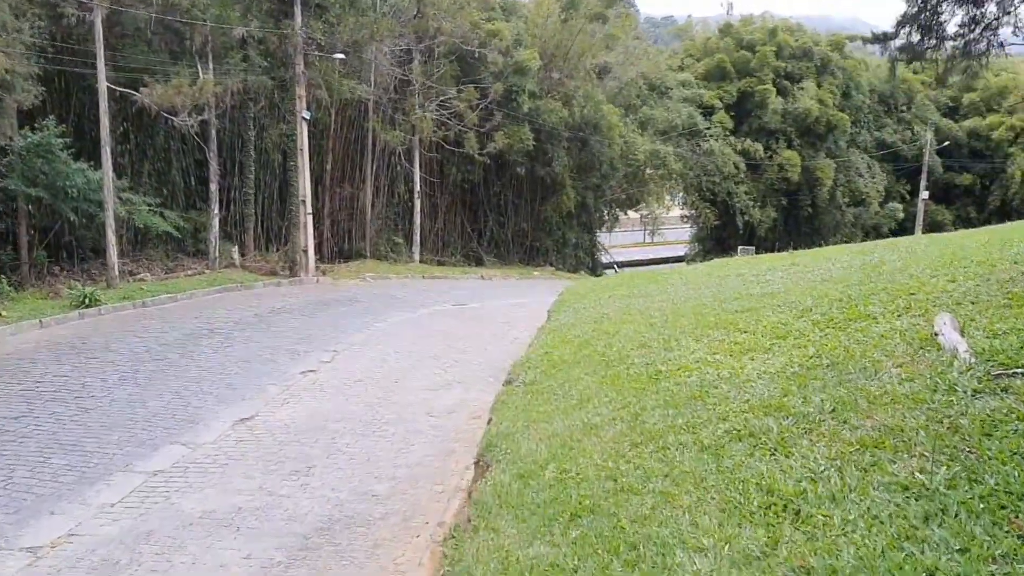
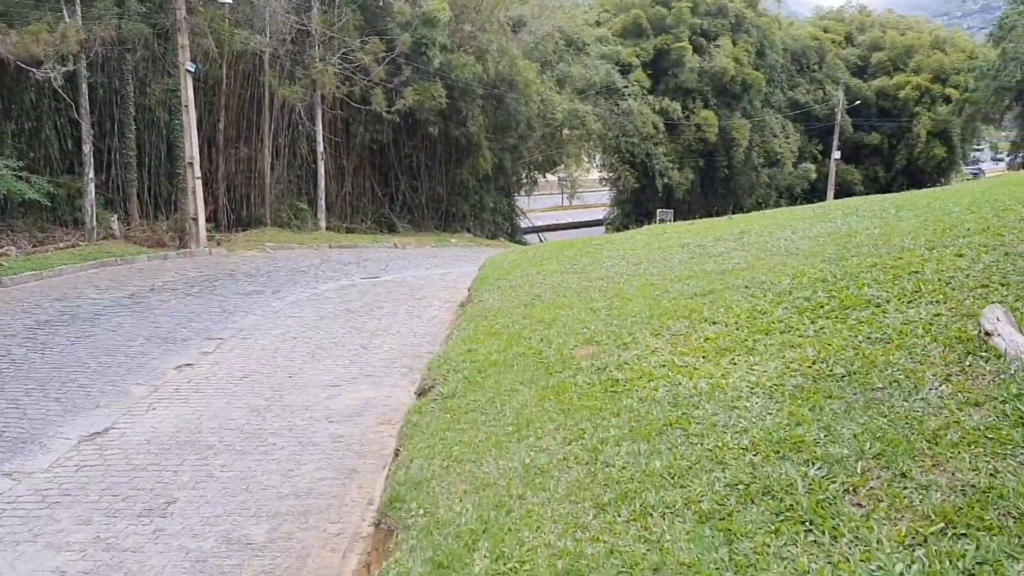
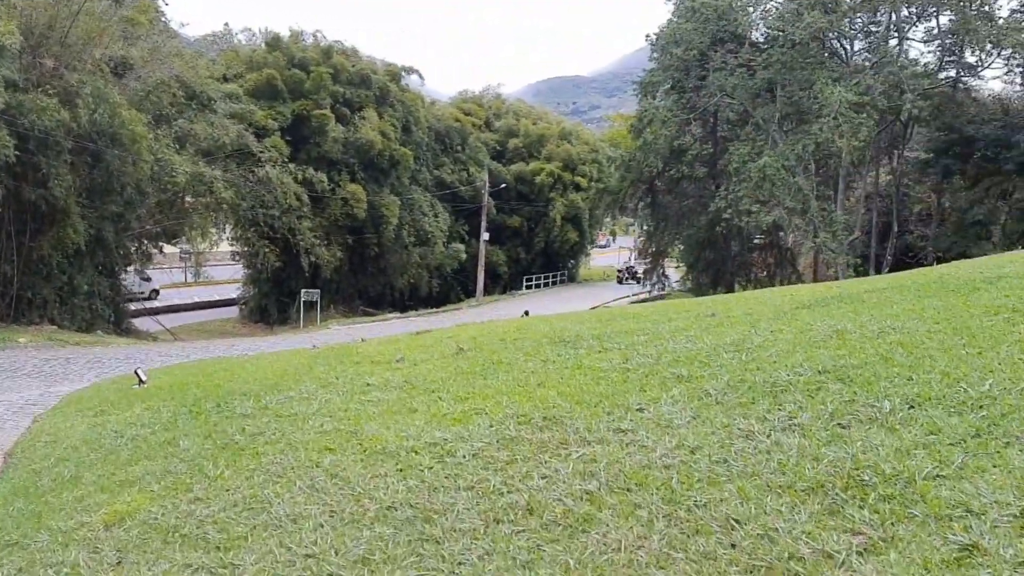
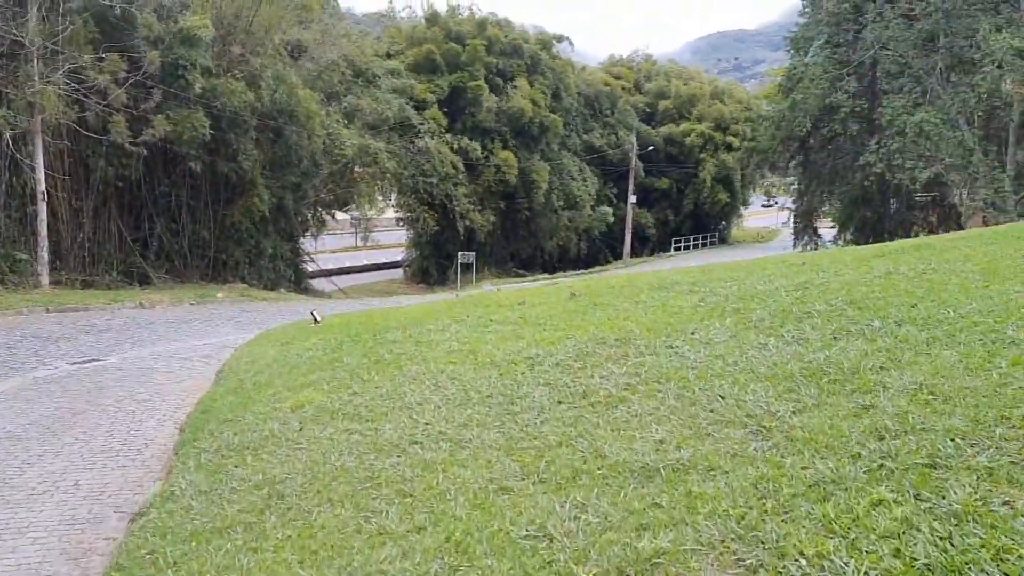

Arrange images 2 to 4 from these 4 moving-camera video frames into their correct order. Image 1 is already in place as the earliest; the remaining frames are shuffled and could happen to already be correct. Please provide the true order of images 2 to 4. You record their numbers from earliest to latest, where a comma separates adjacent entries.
2, 4, 3
